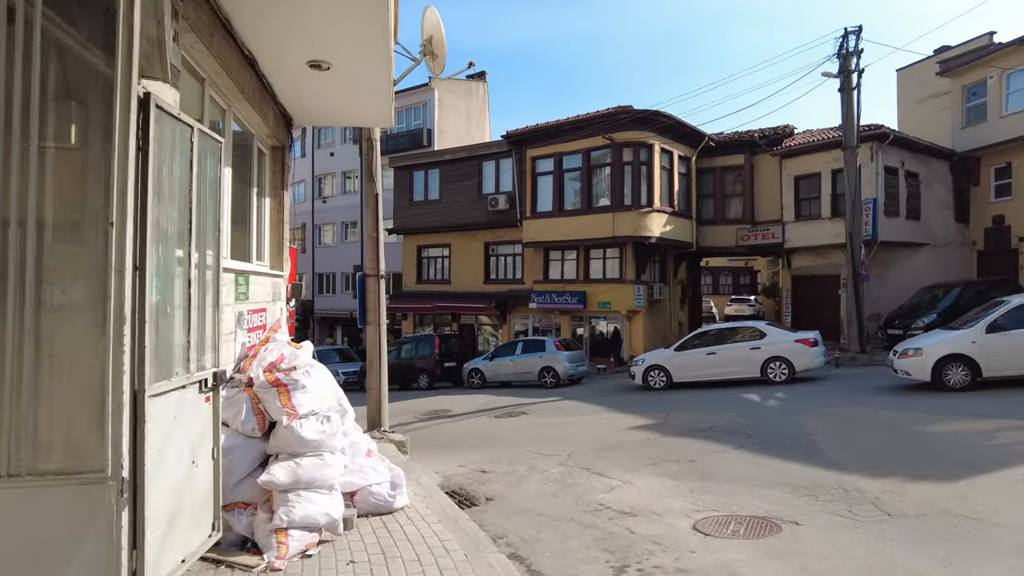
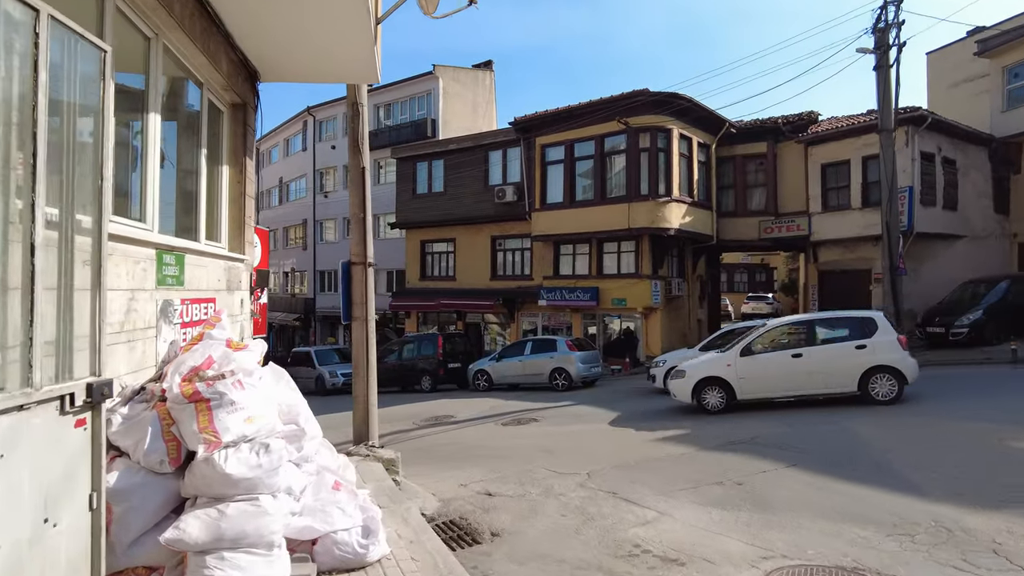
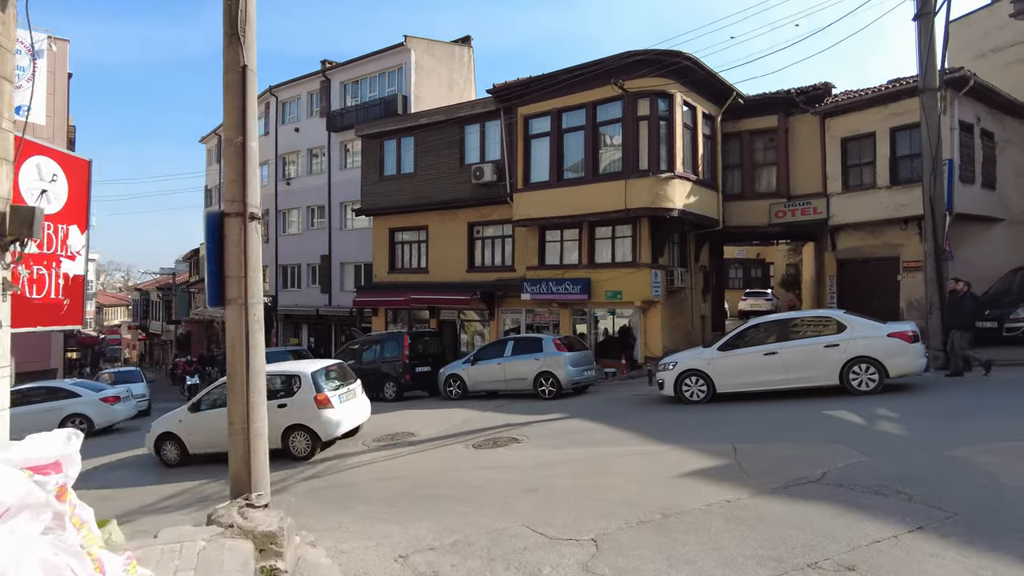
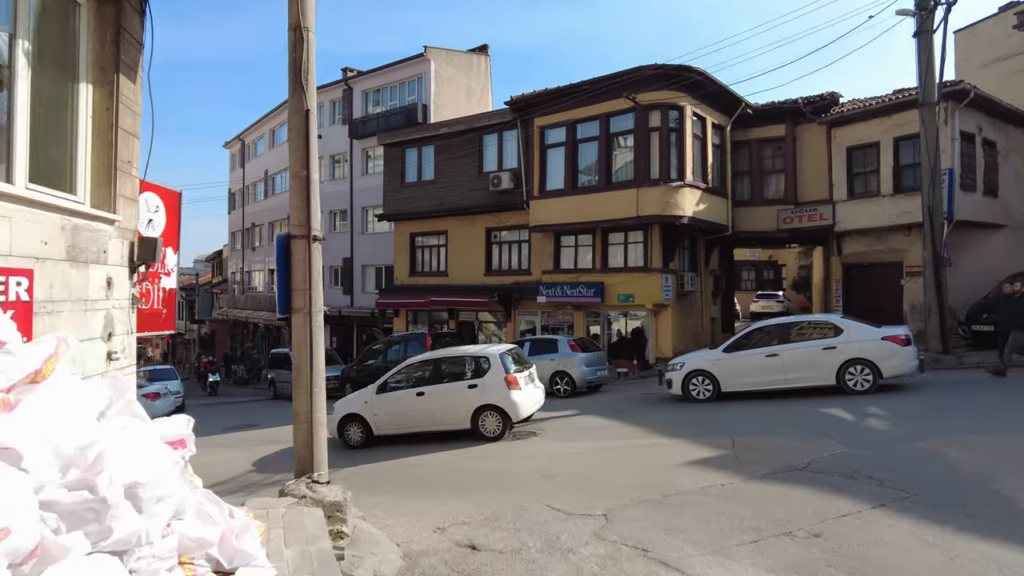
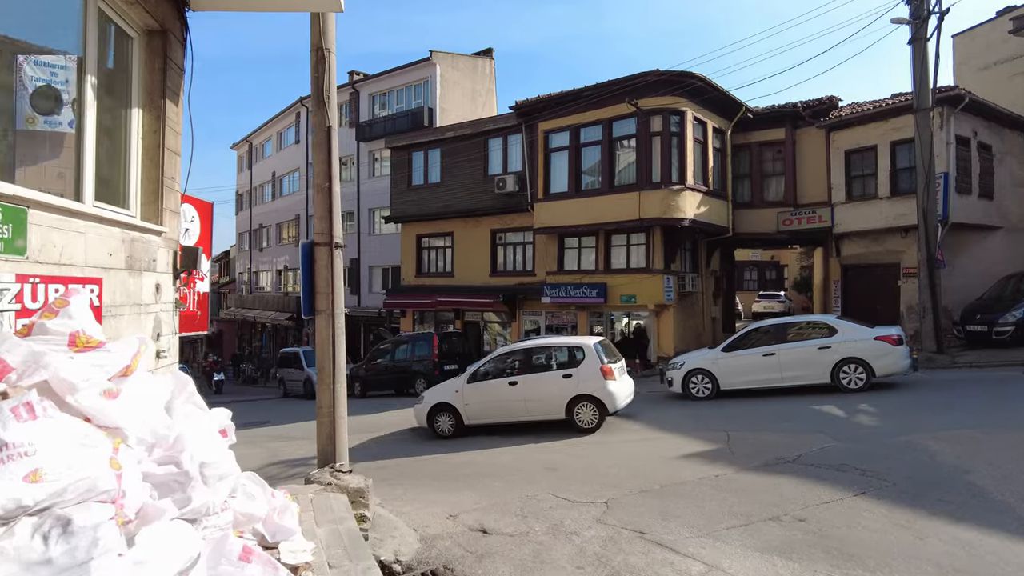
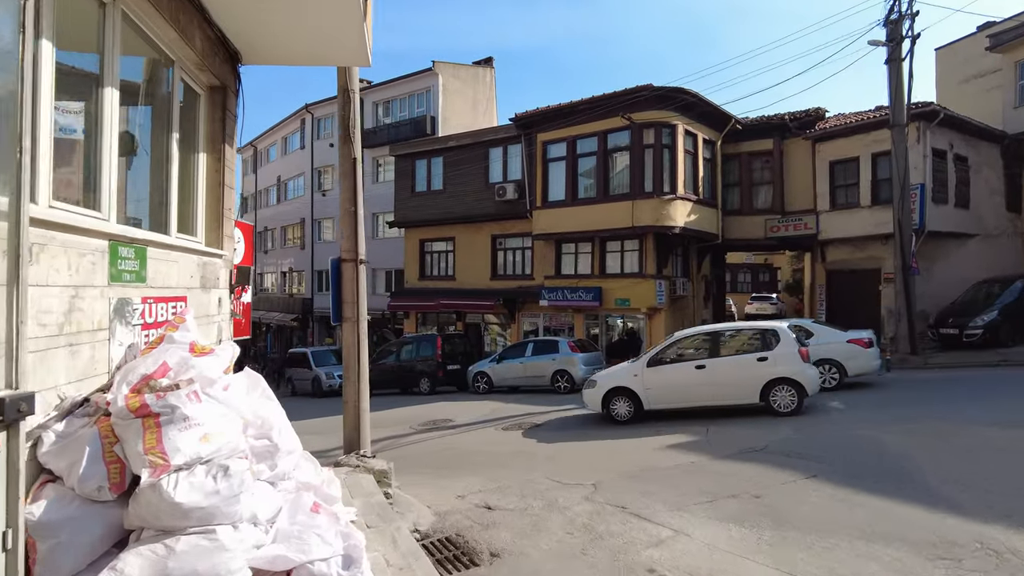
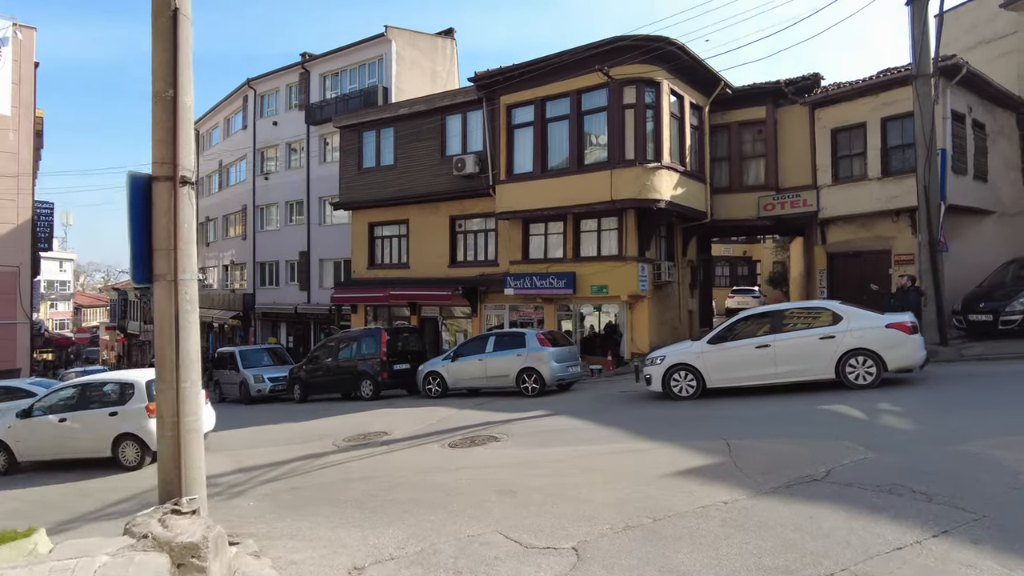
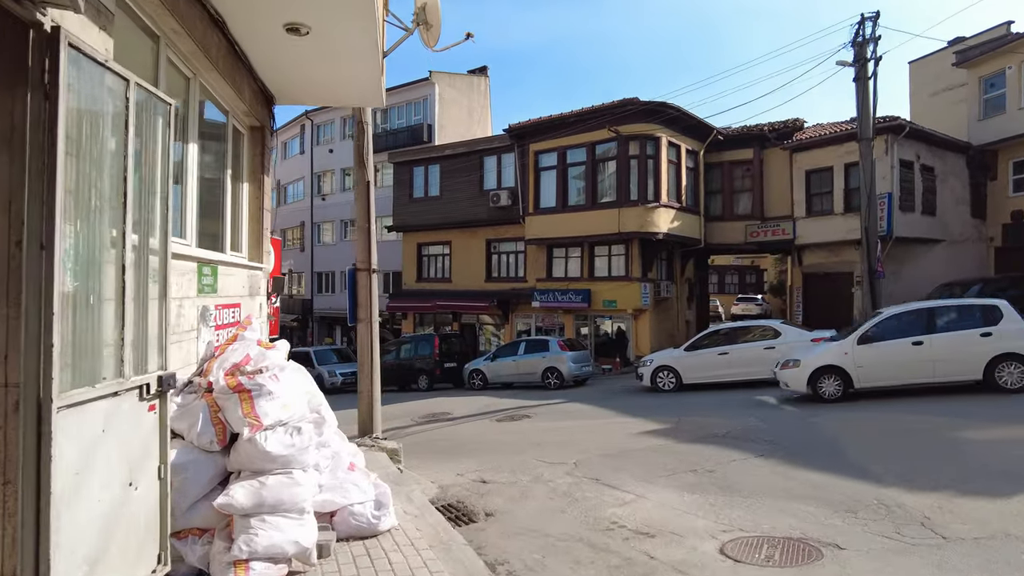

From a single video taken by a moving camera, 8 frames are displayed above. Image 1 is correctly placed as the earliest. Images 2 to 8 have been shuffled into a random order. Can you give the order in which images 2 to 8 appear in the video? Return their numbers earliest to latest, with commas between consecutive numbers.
8, 2, 6, 5, 4, 3, 7
